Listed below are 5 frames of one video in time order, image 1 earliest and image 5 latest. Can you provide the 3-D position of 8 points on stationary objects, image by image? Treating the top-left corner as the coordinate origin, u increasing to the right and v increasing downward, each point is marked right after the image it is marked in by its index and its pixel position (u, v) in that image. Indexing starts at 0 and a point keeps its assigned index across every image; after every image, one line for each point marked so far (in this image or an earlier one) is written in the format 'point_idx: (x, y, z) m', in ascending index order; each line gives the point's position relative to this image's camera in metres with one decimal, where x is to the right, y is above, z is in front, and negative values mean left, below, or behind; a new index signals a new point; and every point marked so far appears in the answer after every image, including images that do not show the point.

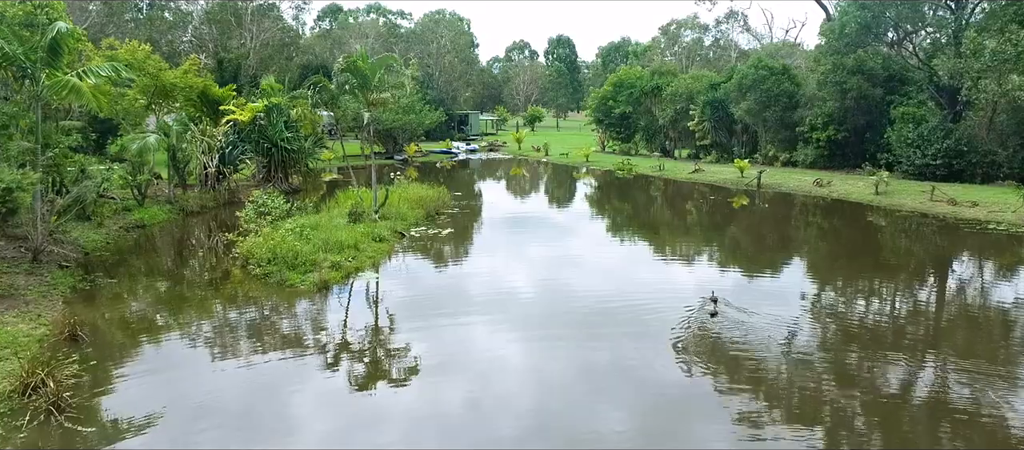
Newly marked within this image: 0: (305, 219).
0: (-3.4, +0.1, +10.9) m
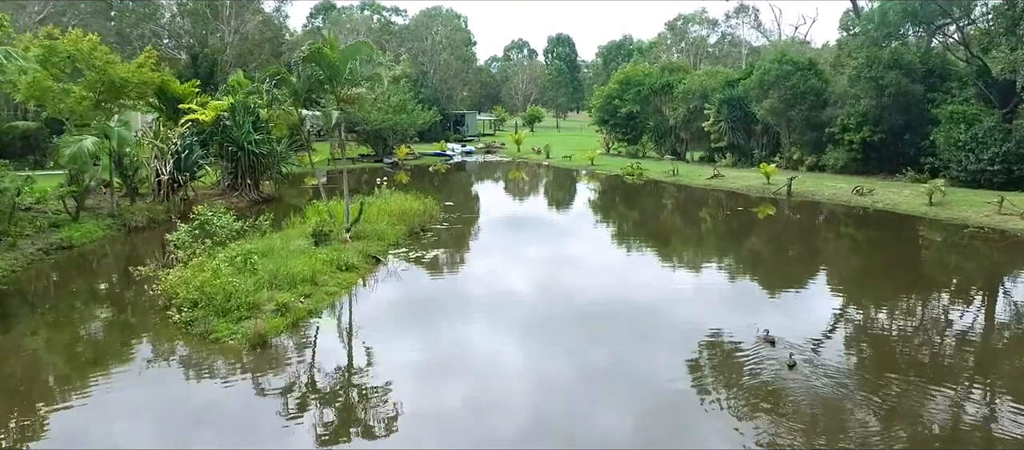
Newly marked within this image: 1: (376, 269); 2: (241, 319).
0: (-3.4, -0.3, +8.8) m
1: (-1.9, -0.6, +9.6) m
2: (-2.8, -1.0, +6.8) m
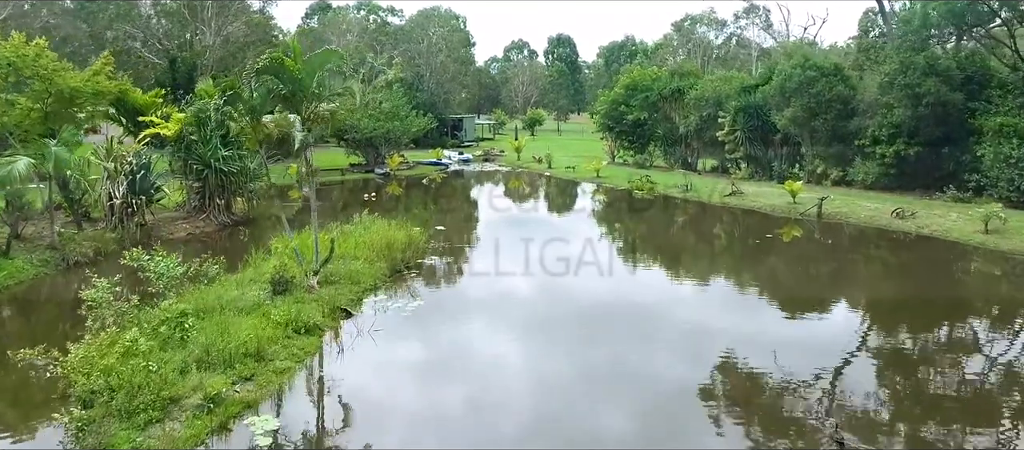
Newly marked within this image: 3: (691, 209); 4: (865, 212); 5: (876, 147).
0: (-3.5, -0.8, +7.2) m
1: (-2.0, -1.2, +7.9) m
2: (-2.8, -1.5, +5.2) m
3: (+5.1, +0.5, +18.9) m
4: (+8.1, +0.3, +15.2) m
5: (+9.5, +2.0, +17.5) m
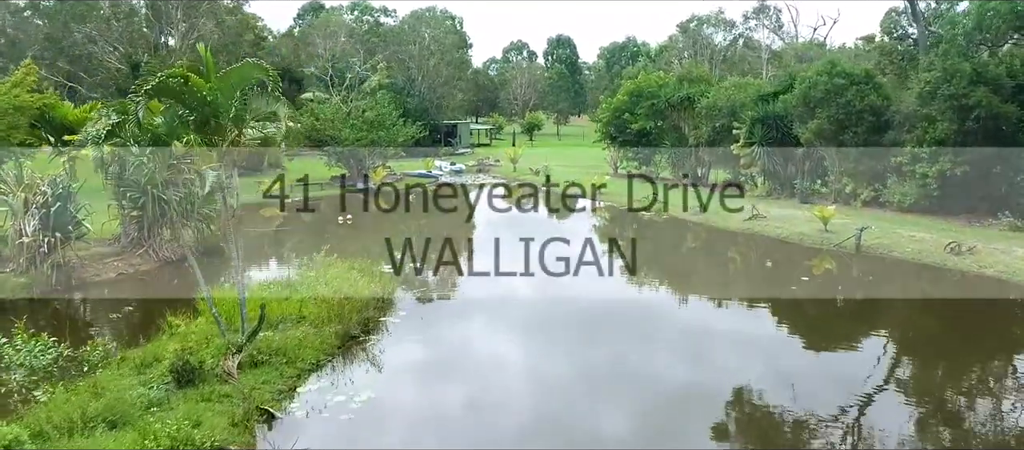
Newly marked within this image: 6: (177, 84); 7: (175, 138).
0: (-3.7, -1.5, +5.2) m
1: (-2.2, -1.8, +5.9) m
2: (-3.0, -2.2, +3.1) m
3: (+4.9, -0.2, +16.9) m
4: (+7.9, -0.3, +13.2) m
5: (+9.3, +1.4, +15.5) m
6: (-3.3, +1.5, +6.7) m
7: (-3.6, +0.9, +7.3) m
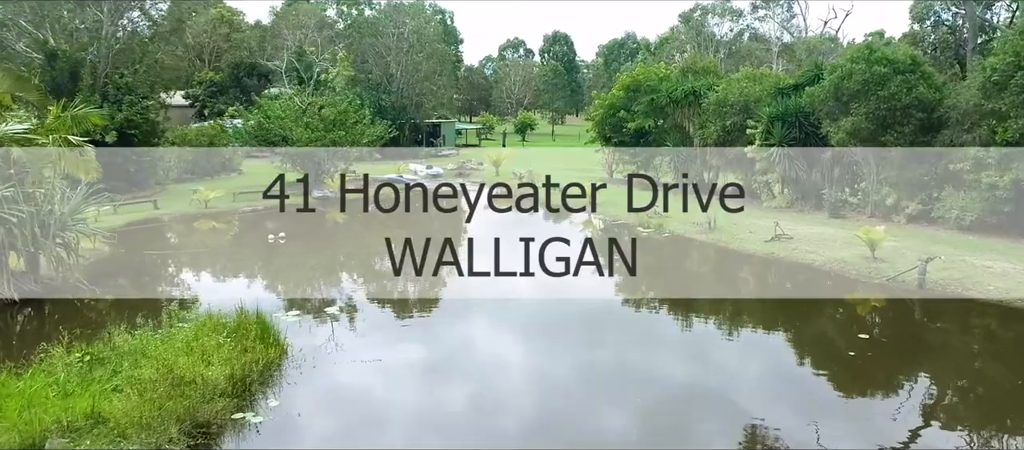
0: (-4.3, -1.9, +2.2) m
1: (-2.8, -2.2, +2.9) m
2: (-3.6, -2.6, +0.1) m
3: (+4.2, -0.6, +13.9) m
4: (+7.2, -0.8, +10.2) m
5: (+8.6, +1.0, +12.5) m
6: (-4.0, +1.1, +3.7) m
7: (-4.3, +0.5, +4.2) m
